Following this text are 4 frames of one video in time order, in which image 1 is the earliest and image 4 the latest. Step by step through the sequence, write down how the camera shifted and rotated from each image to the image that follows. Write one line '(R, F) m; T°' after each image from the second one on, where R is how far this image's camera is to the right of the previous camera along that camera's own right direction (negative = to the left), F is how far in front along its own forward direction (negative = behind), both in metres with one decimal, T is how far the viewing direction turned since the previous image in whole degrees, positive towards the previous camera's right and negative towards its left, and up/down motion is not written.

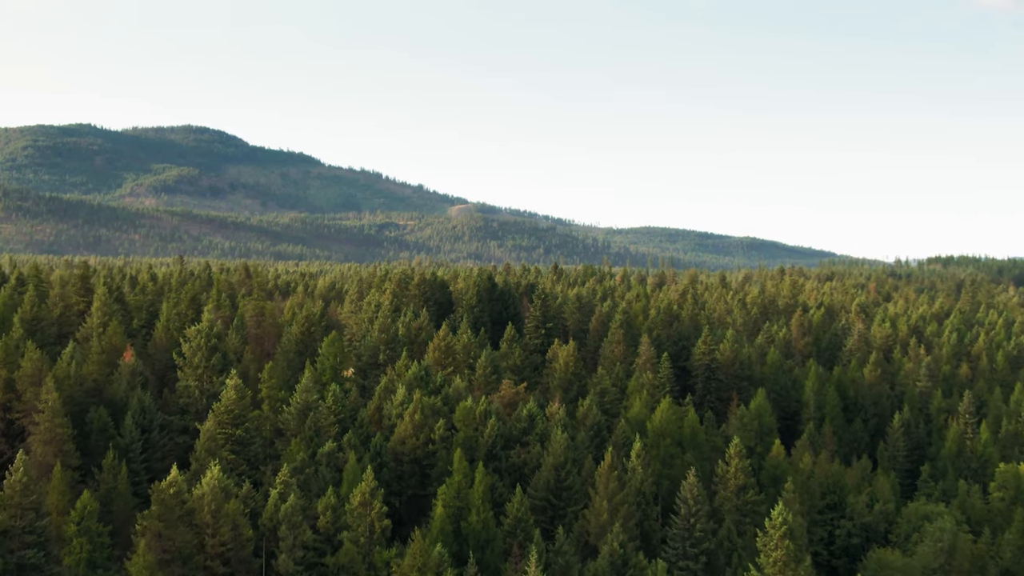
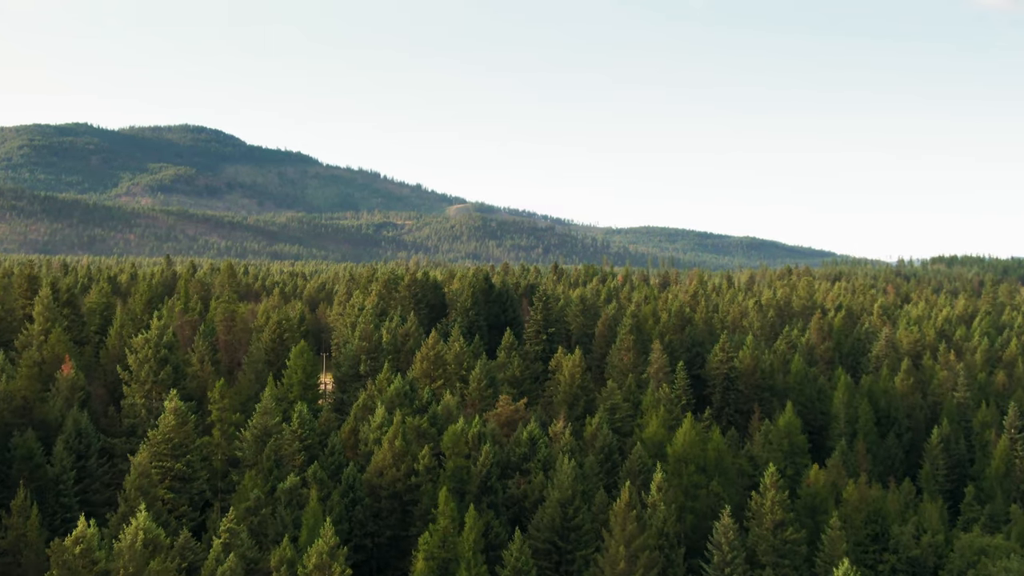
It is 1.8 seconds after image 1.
(+0.1, +11.3) m; 0°
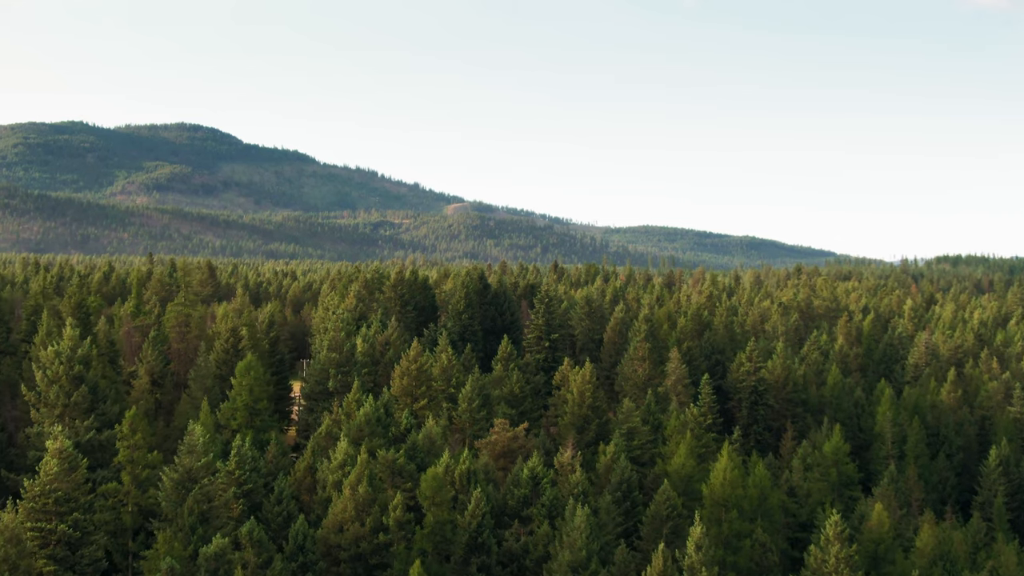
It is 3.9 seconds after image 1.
(0.0, +13.6) m; 0°
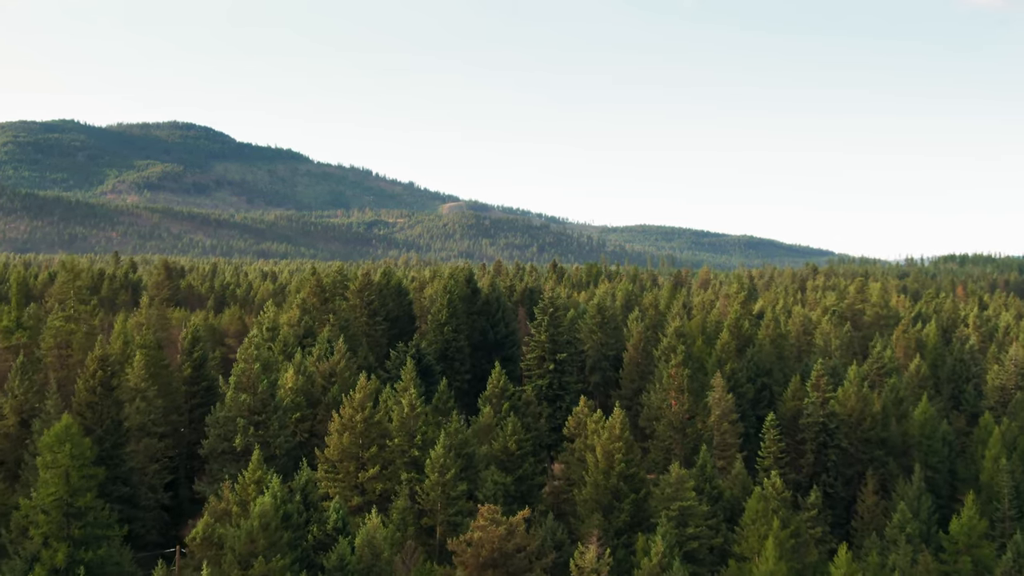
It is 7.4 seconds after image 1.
(+0.1, +22.7) m; 0°
